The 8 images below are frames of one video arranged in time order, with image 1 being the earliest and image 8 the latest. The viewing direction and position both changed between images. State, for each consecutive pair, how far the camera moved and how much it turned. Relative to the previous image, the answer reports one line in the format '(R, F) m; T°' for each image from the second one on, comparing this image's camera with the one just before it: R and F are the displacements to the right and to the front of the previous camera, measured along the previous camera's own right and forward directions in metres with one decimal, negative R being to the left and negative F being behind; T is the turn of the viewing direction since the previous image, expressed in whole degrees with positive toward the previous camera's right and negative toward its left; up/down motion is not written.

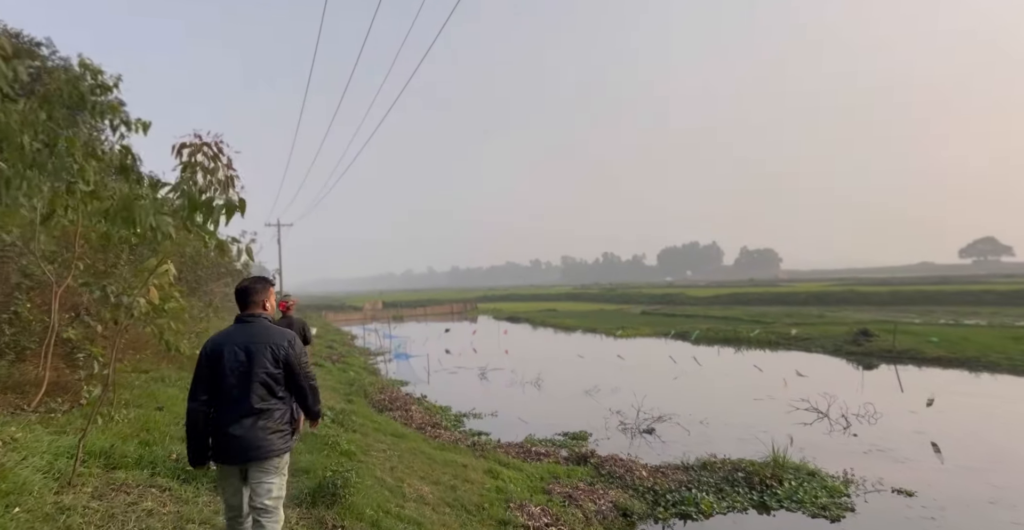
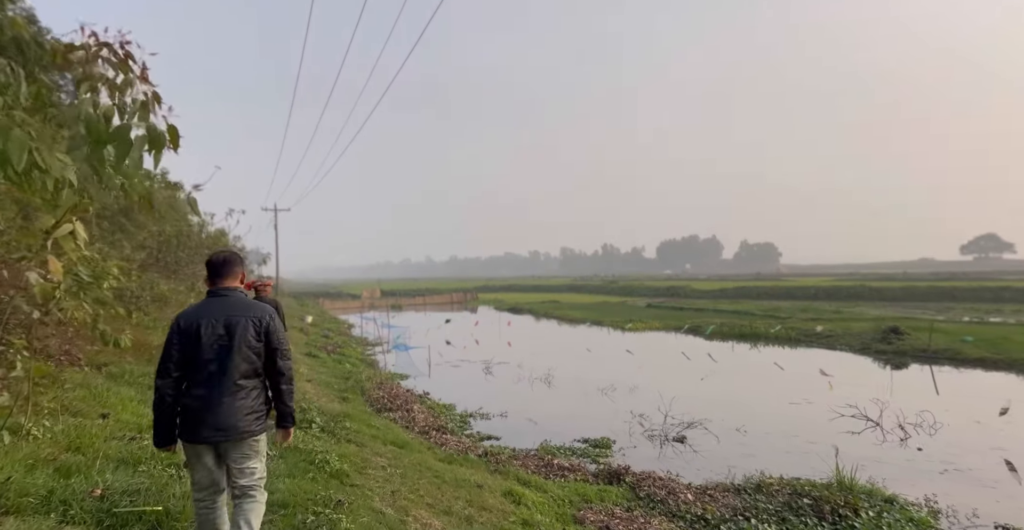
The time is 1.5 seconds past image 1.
(-0.3, +1.6) m; 0°
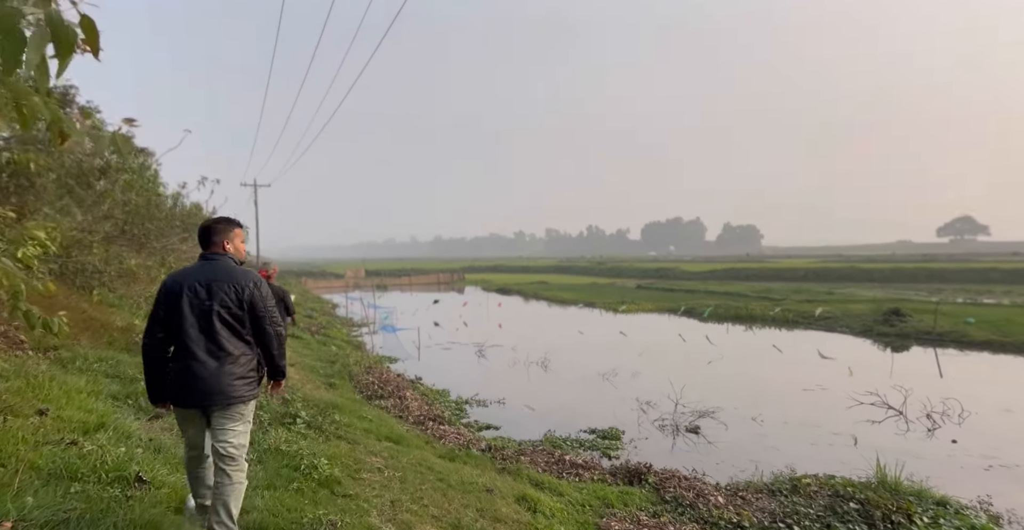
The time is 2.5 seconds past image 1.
(-0.3, +1.0) m; +1°
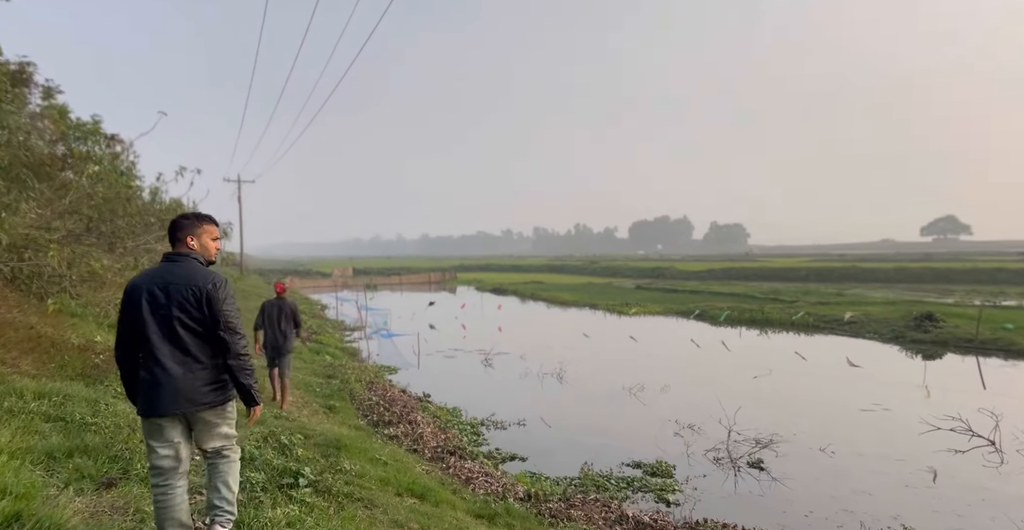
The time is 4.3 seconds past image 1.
(-0.7, +1.7) m; +1°
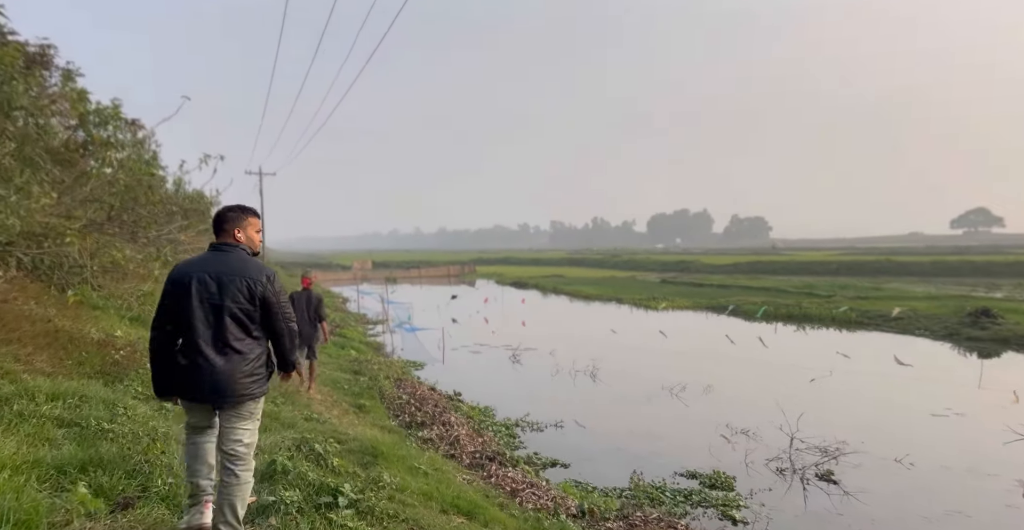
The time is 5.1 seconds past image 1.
(-0.4, +0.8) m; -2°
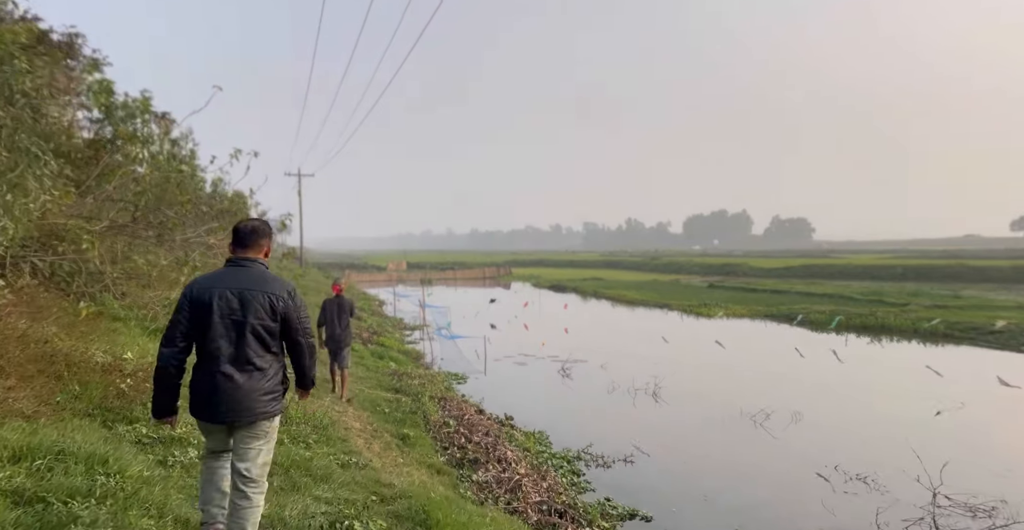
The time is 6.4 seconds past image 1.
(-0.5, +1.7) m; -3°
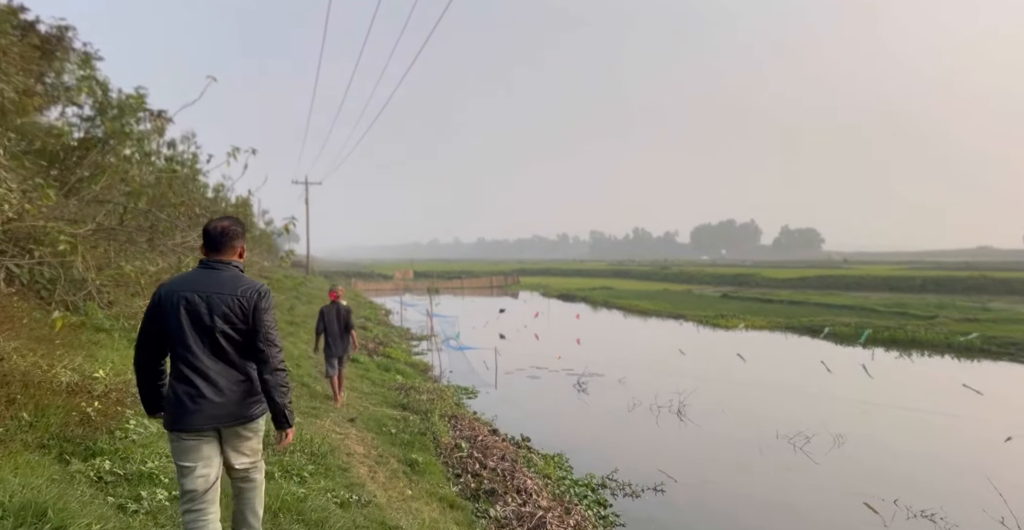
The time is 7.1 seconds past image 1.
(-0.2, +1.0) m; -1°
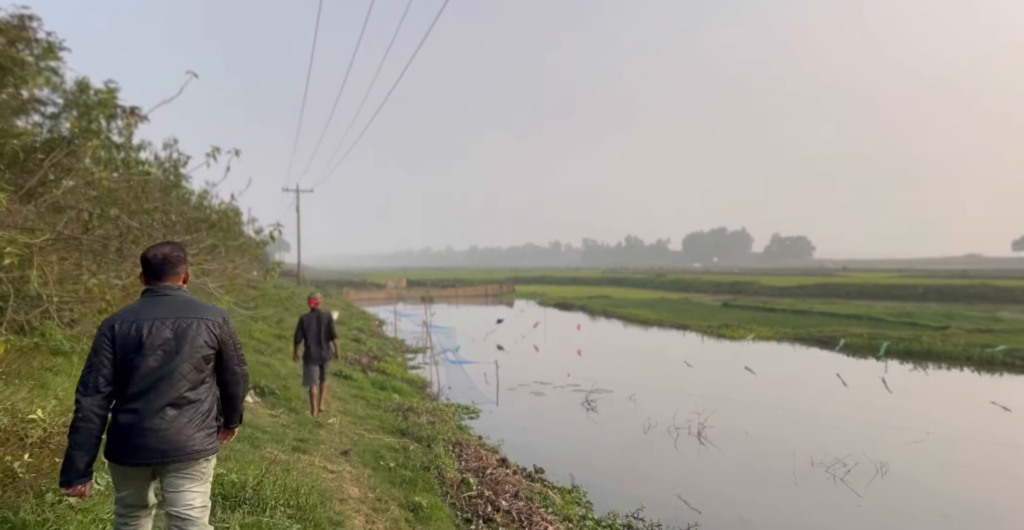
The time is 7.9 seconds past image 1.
(-0.3, +1.2) m; +1°
